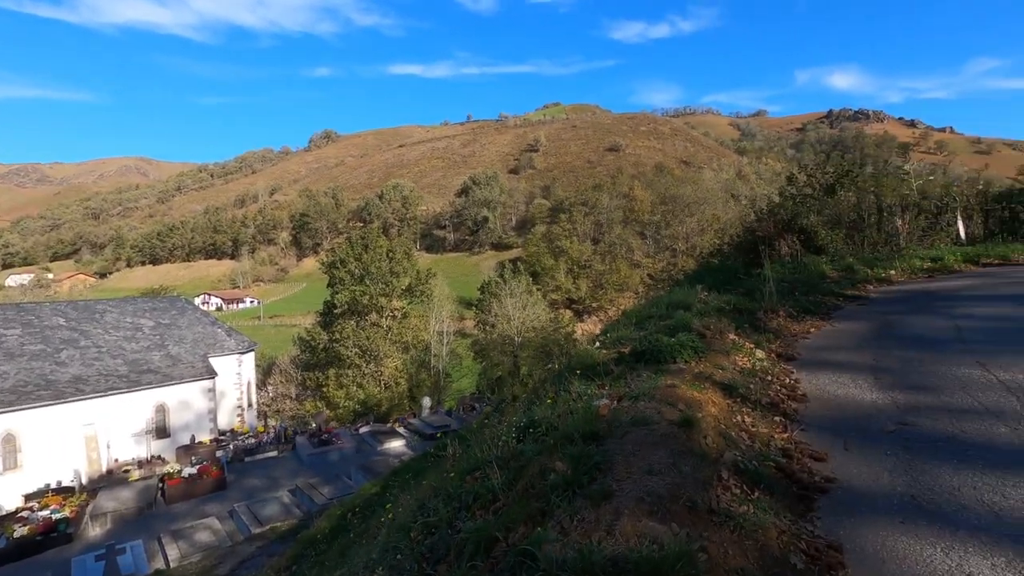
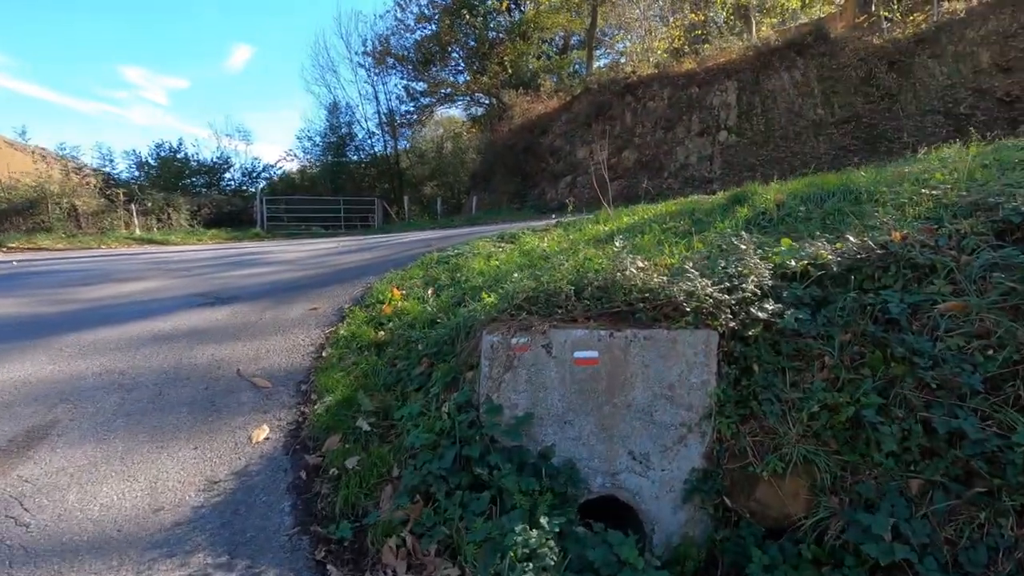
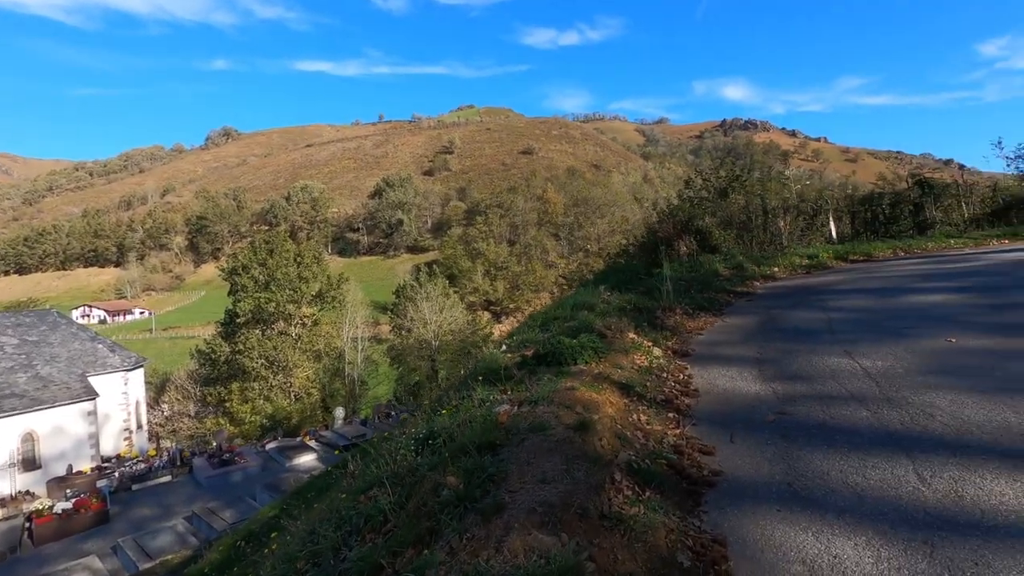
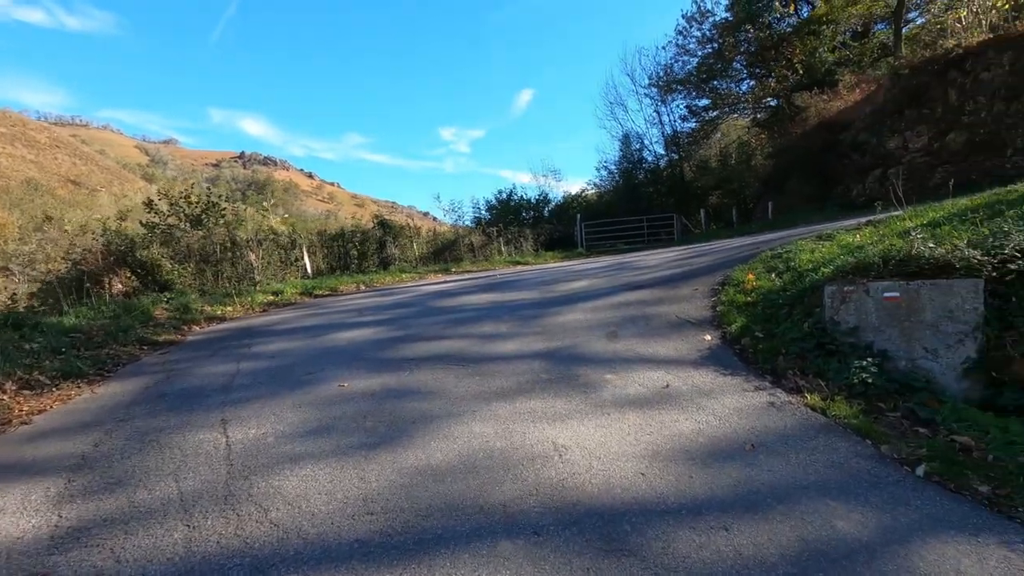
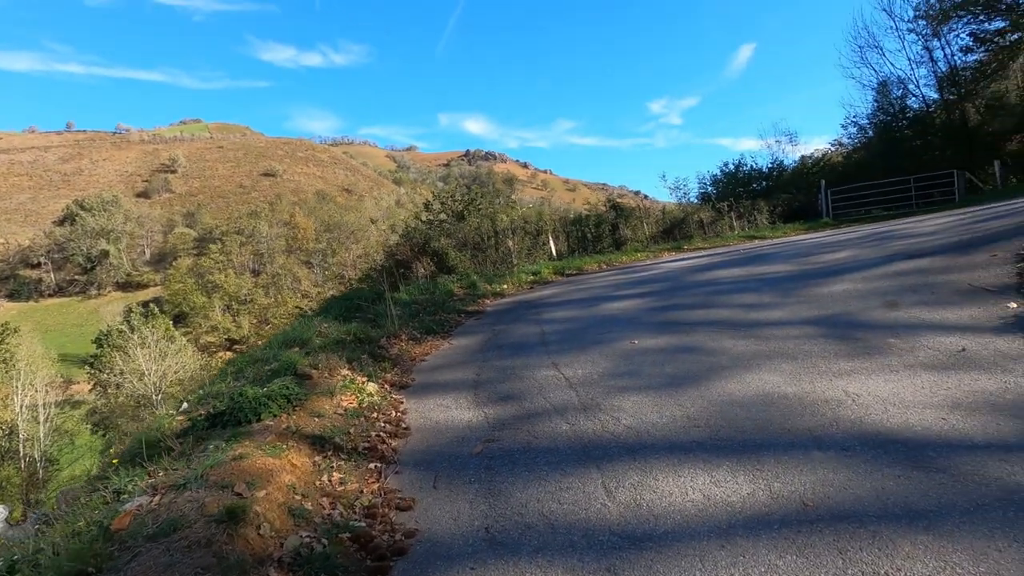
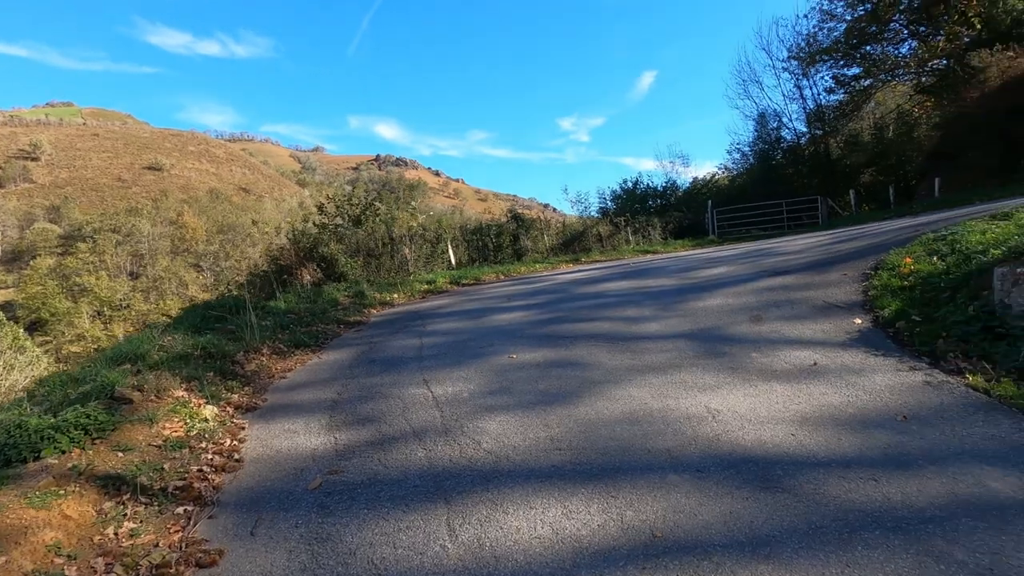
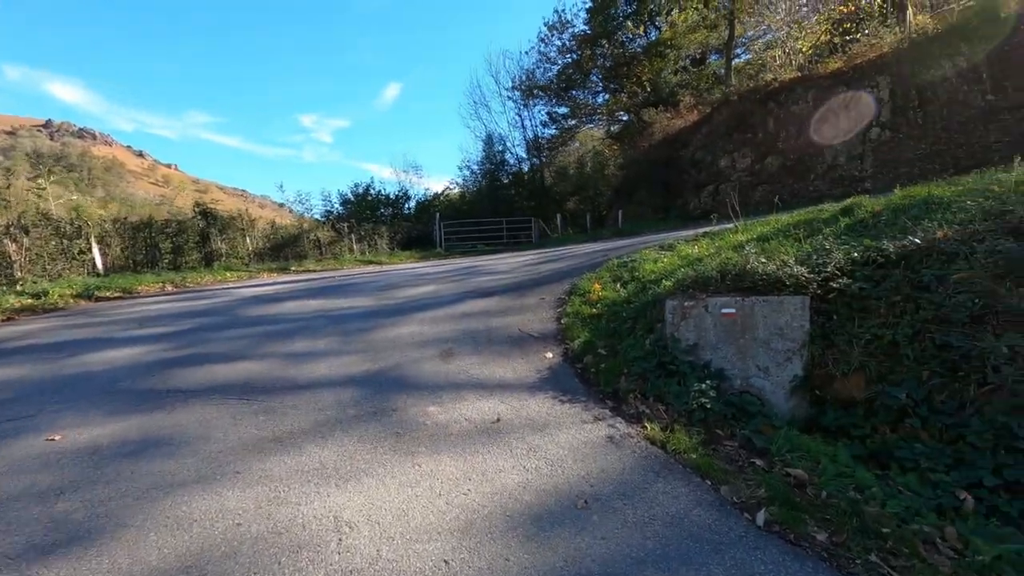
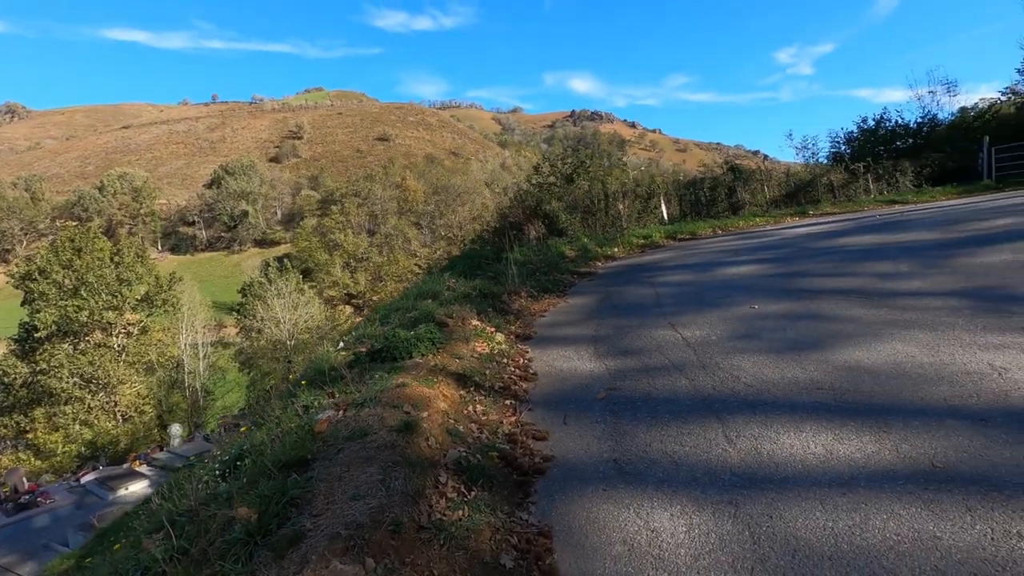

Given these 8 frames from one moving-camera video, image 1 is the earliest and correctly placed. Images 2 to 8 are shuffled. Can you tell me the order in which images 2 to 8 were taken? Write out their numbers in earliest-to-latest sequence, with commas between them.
3, 8, 5, 6, 4, 7, 2
